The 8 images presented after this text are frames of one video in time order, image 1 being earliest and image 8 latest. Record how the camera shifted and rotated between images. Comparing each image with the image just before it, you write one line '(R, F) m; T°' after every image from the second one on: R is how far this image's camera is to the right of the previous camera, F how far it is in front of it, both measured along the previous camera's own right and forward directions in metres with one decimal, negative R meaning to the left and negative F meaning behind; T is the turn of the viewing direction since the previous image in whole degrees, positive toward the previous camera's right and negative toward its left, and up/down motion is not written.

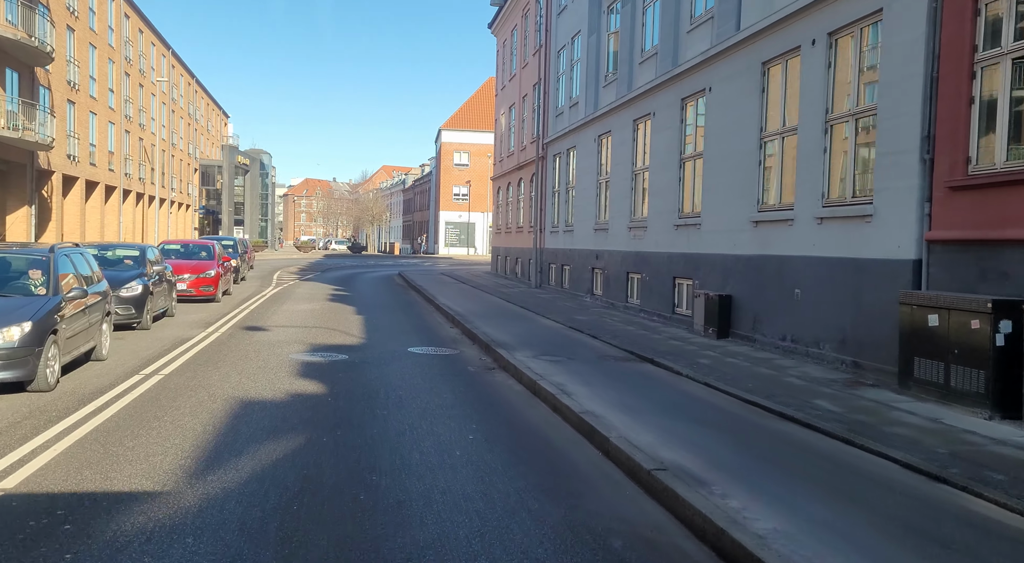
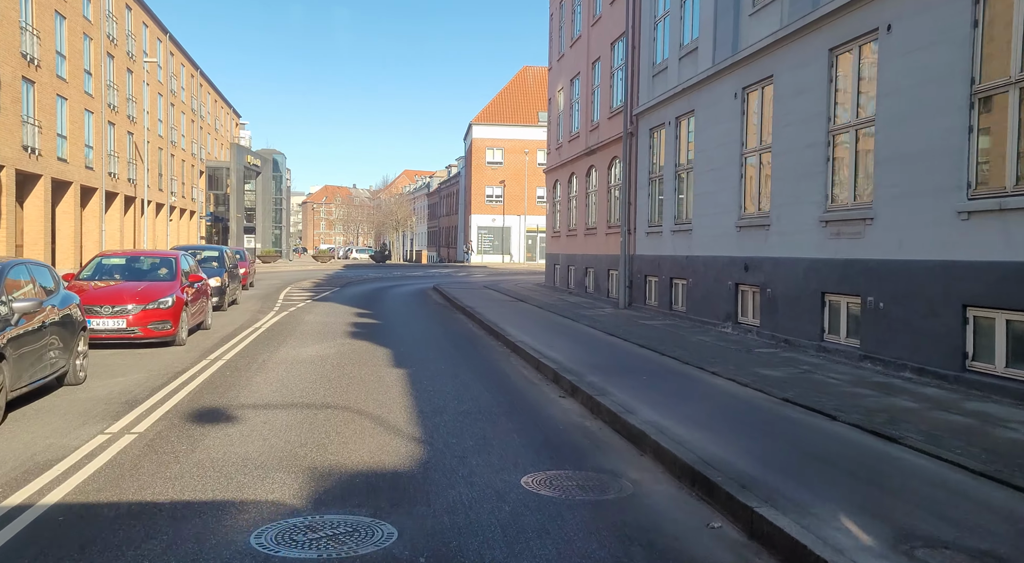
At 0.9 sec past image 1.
(-1.2, +5.0) m; -2°
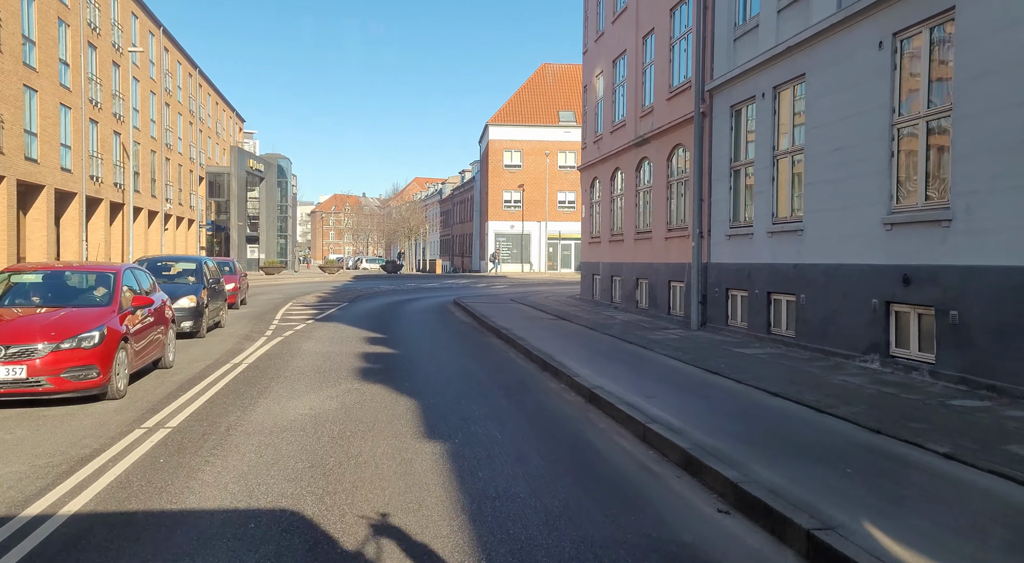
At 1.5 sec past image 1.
(-0.6, +2.9) m; -1°
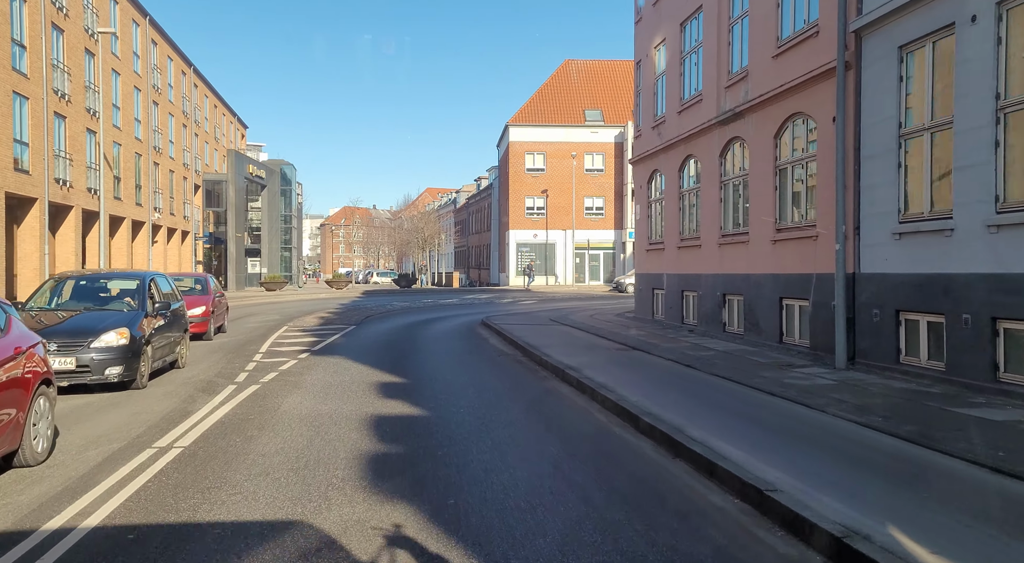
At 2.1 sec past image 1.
(-0.7, +3.5) m; -1°
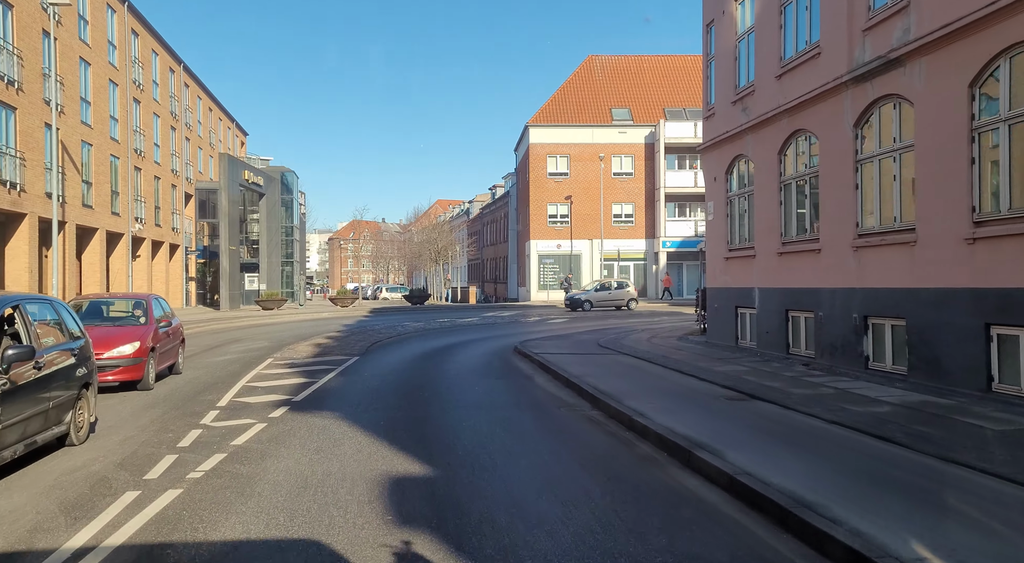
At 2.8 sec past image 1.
(-0.6, +3.5) m; -1°
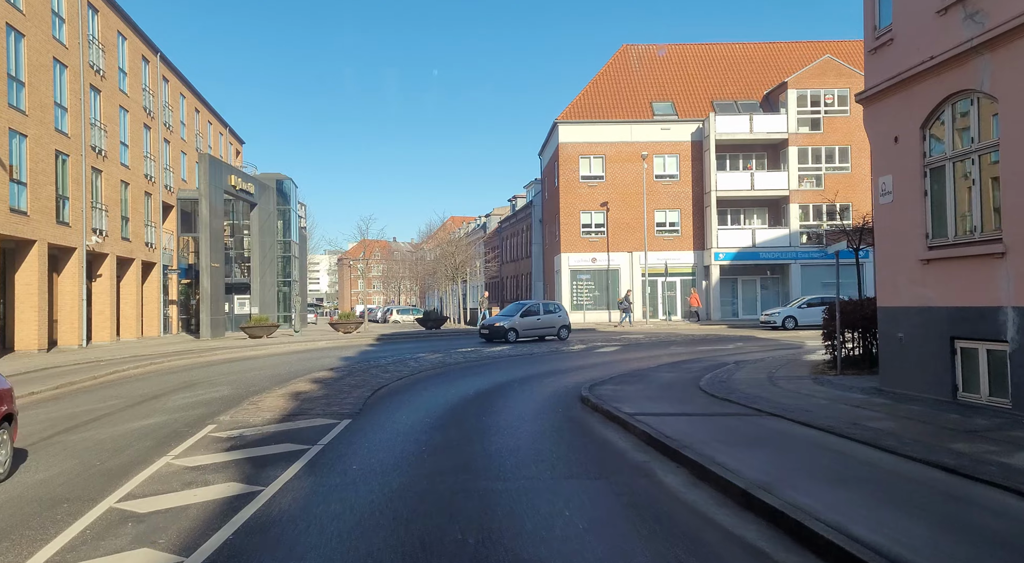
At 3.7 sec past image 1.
(-0.7, +4.8) m; -1°
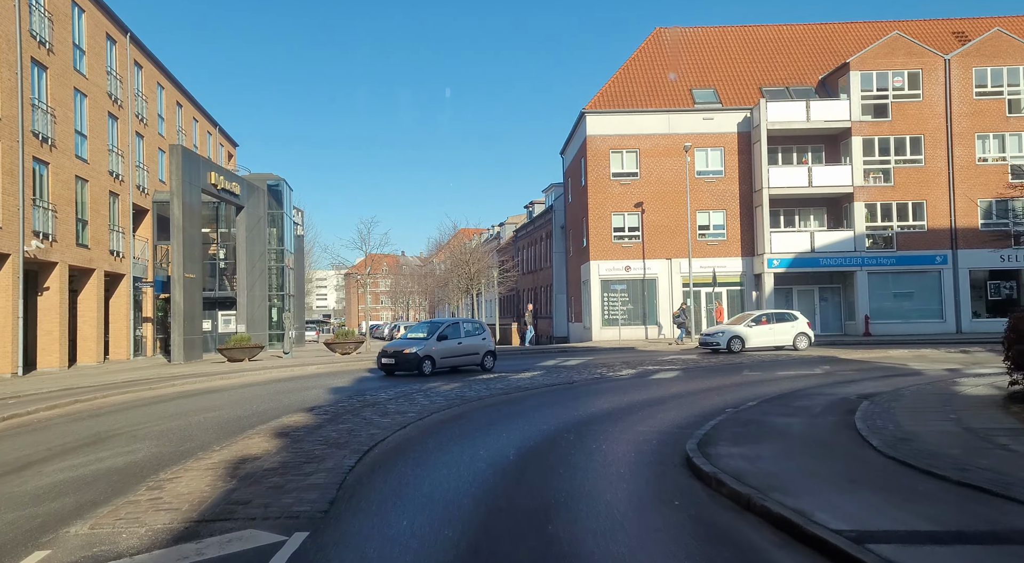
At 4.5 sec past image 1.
(-0.5, +4.0) m; -1°
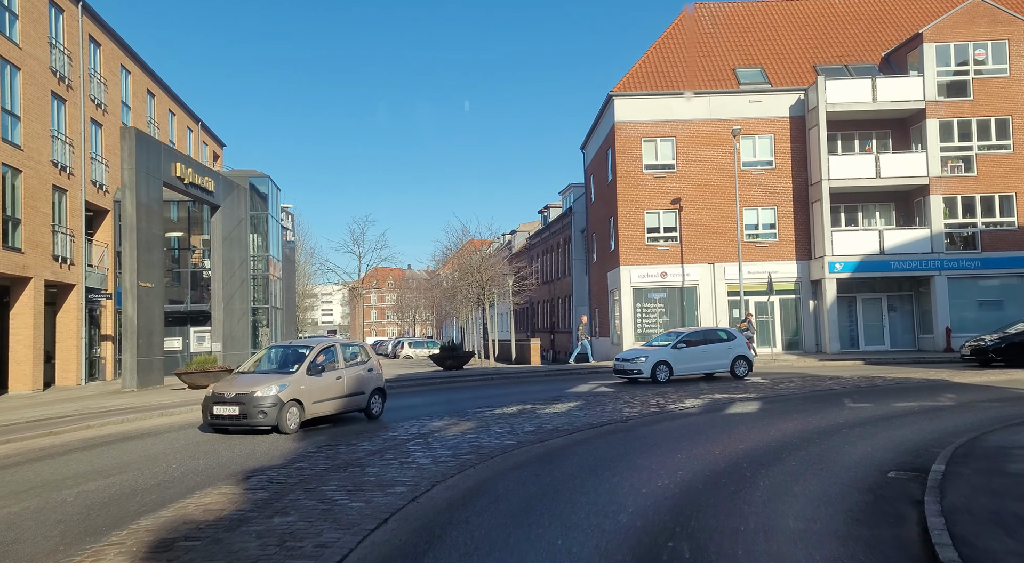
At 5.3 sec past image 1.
(-0.3, +3.9) m; -1°
